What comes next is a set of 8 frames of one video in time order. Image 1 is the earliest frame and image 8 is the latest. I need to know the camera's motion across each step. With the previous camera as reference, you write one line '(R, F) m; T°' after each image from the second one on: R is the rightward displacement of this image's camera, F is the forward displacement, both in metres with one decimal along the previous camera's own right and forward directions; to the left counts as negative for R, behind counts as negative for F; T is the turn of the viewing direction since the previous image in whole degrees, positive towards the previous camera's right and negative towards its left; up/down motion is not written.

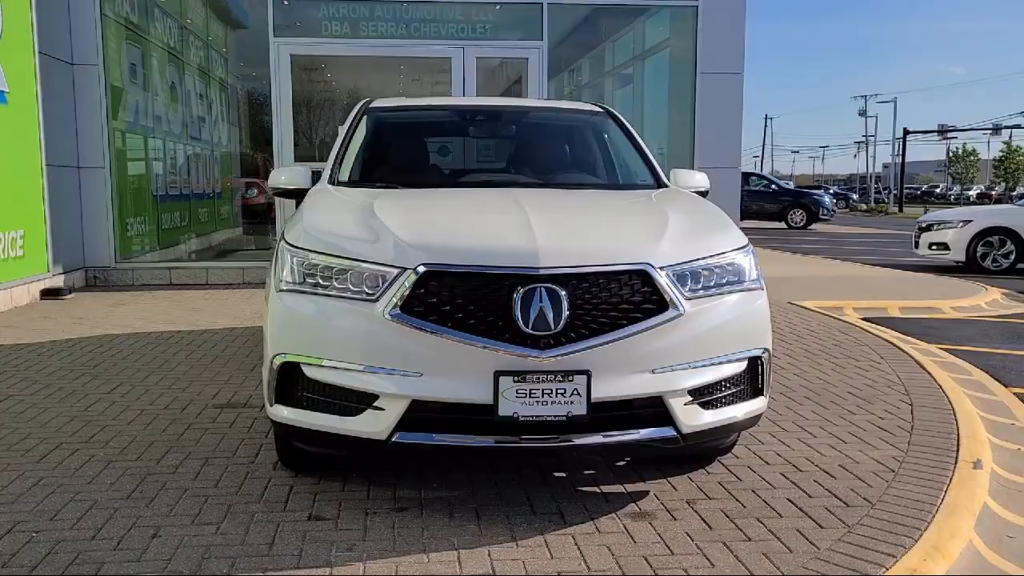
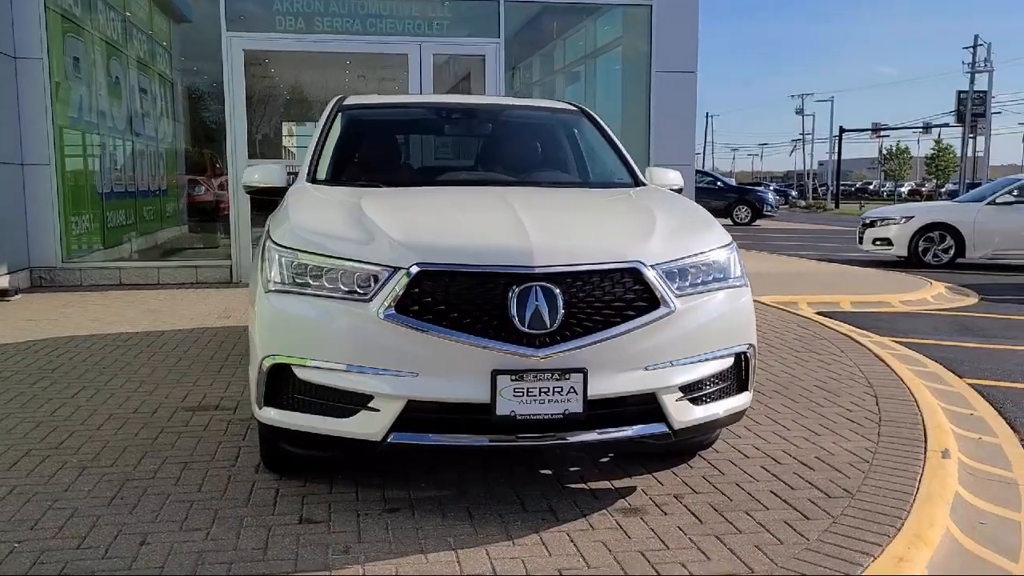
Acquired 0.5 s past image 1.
(-0.2, 0.0) m; +4°
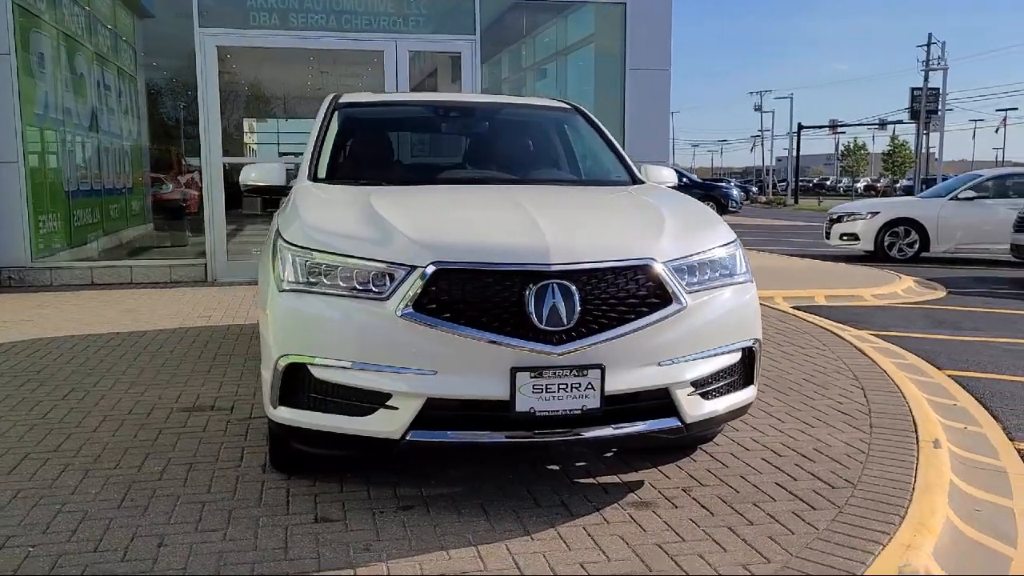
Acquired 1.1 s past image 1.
(-0.2, 0.0) m; +2°
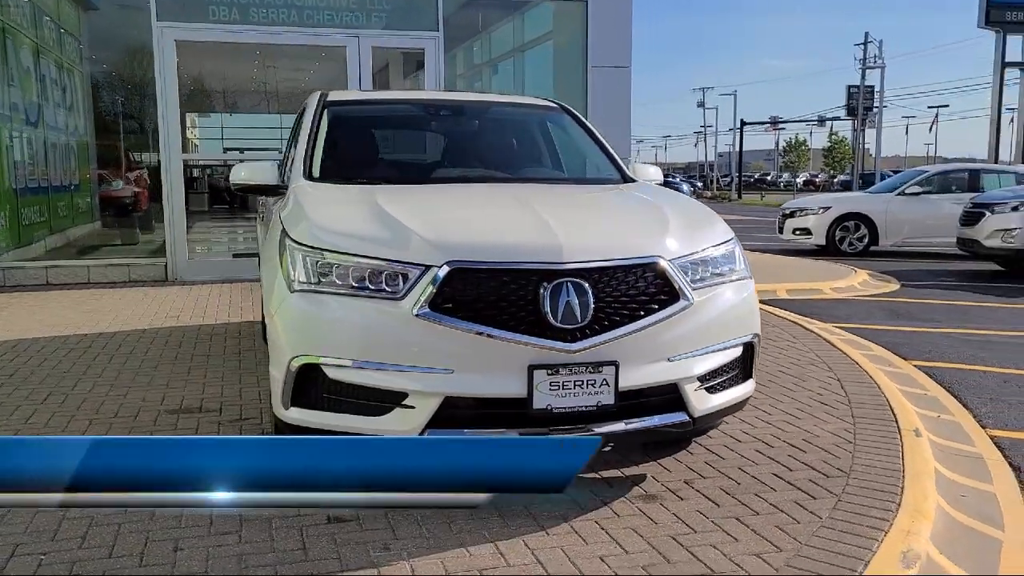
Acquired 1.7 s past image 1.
(-0.2, 0.0) m; +3°
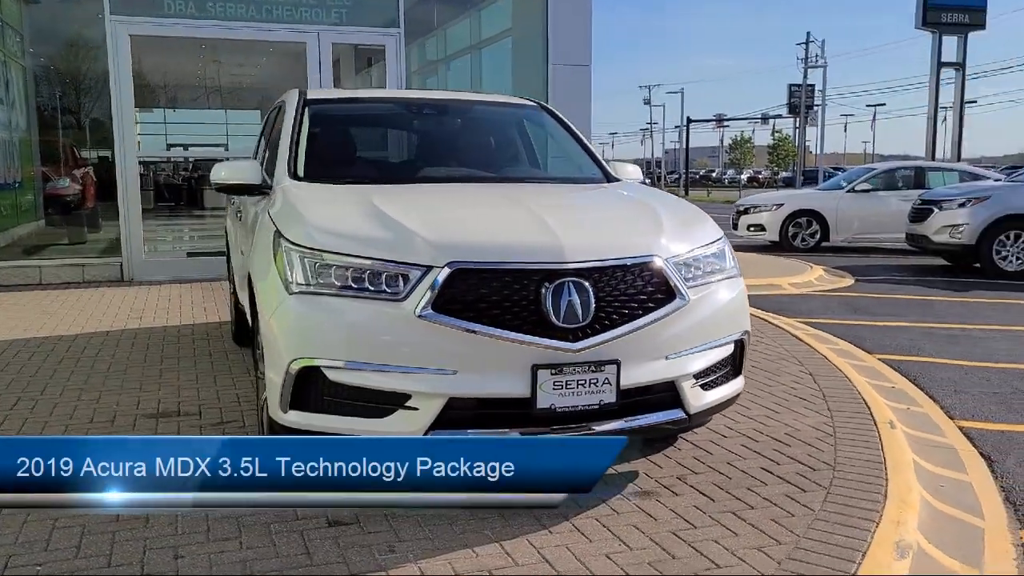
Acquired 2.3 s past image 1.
(-0.2, 0.0) m; +3°
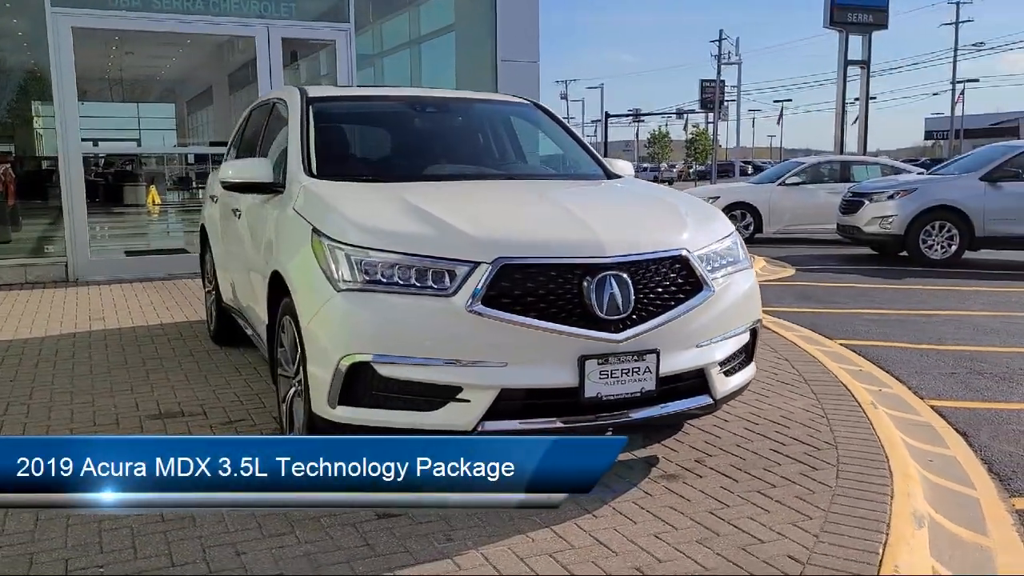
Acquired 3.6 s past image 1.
(-0.5, -0.1) m; +5°
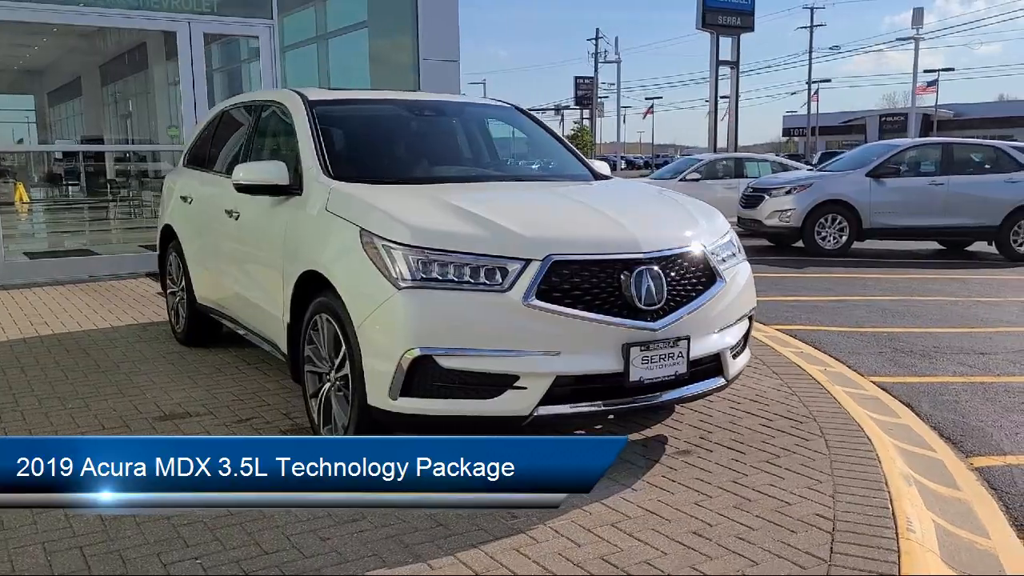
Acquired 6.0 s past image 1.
(-0.7, -0.2) m; +8°
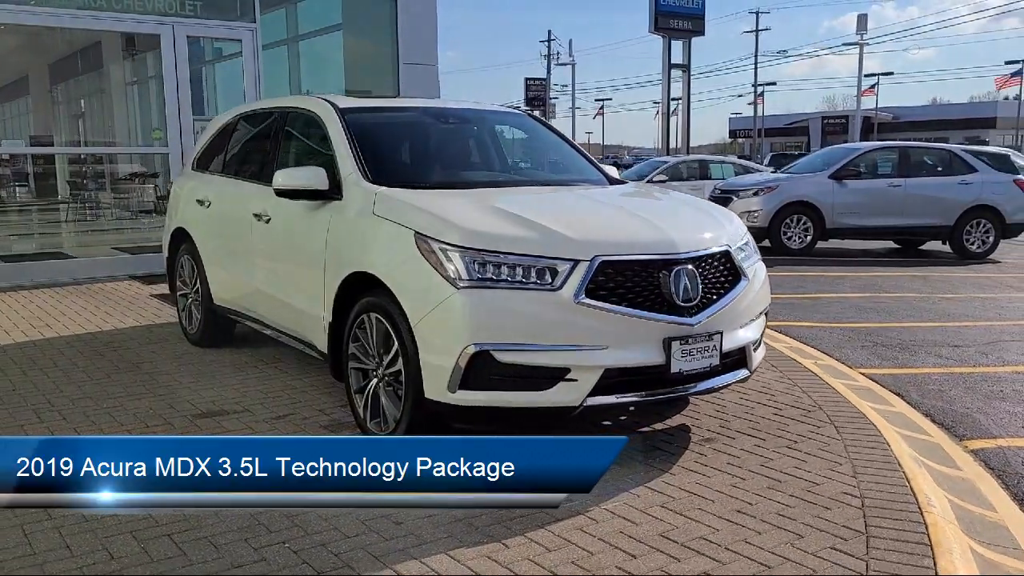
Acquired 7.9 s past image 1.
(-0.4, -0.2) m; +3°
